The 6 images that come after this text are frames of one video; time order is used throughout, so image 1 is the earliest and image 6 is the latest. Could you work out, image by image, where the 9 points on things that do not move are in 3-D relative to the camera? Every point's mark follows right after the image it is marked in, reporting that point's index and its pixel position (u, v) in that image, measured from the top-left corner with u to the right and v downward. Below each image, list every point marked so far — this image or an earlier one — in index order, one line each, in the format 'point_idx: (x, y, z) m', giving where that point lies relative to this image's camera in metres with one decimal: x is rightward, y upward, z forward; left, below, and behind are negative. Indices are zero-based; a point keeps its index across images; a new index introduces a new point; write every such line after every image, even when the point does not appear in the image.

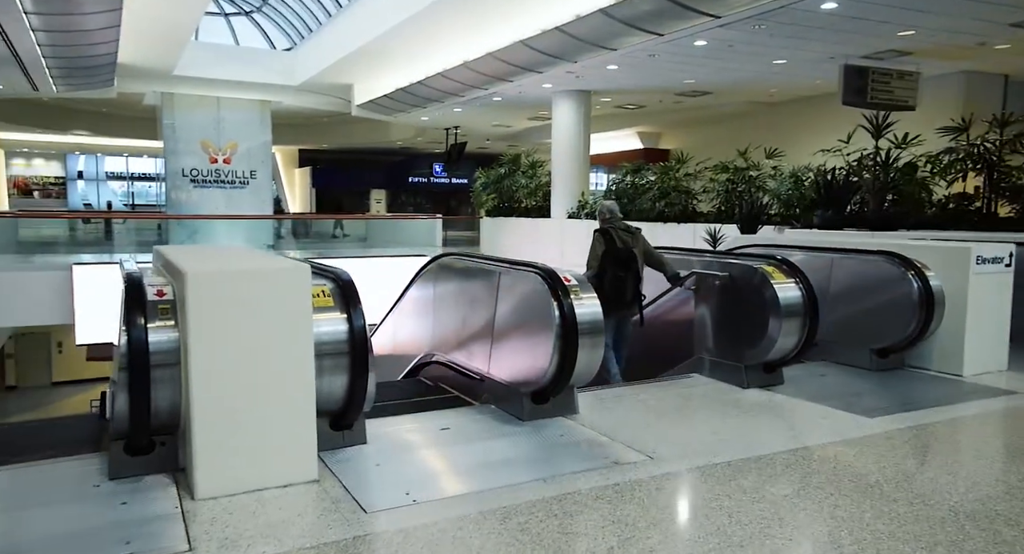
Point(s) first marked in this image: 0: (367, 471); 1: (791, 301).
0: (-0.6, -0.8, +3.0) m
1: (+1.7, -0.2, +4.3) m
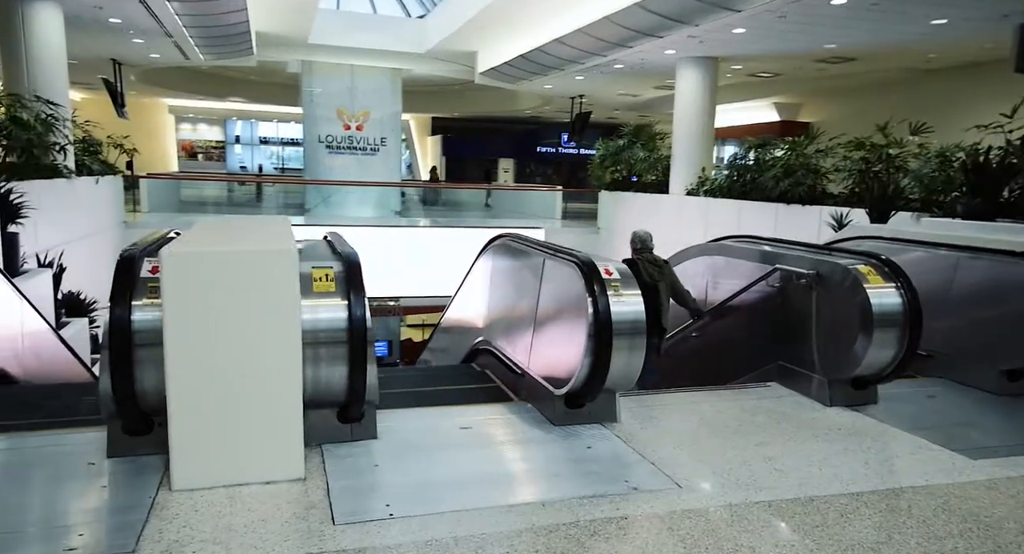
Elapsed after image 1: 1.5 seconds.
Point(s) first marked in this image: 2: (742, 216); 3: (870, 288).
0: (-0.6, -0.8, +2.8) m
1: (+2.0, -0.2, +3.6) m
2: (+3.1, +0.6, +8.2) m
3: (+1.9, -0.1, +3.7) m
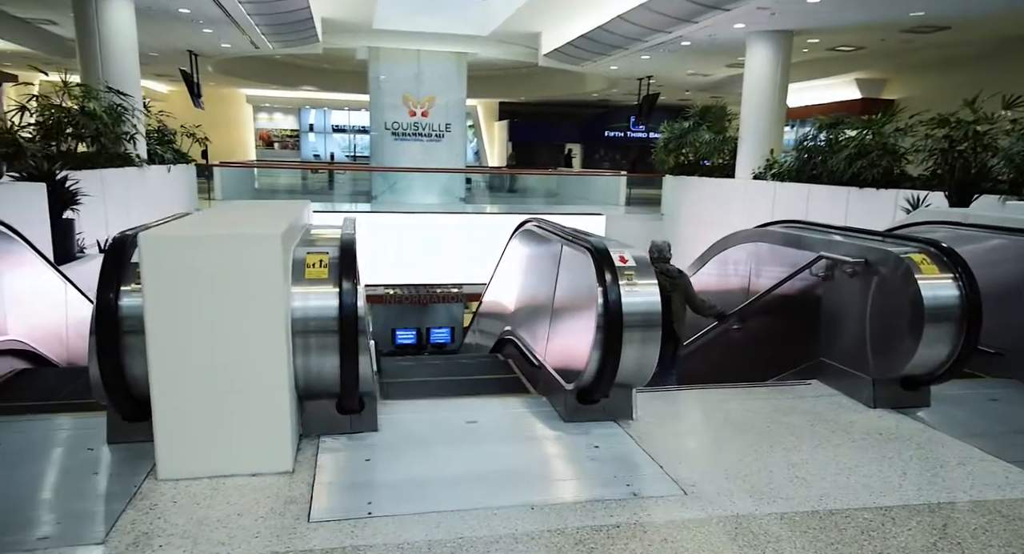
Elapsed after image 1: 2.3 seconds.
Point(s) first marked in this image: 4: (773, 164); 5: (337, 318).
0: (-0.6, -0.7, +2.7) m
1: (+2.0, -0.1, +3.3) m
2: (+3.6, +0.8, +7.6) m
3: (+2.0, 0.0, +3.4) m
4: (+4.2, +1.8, +11.0) m
5: (-0.7, -0.2, +2.7) m
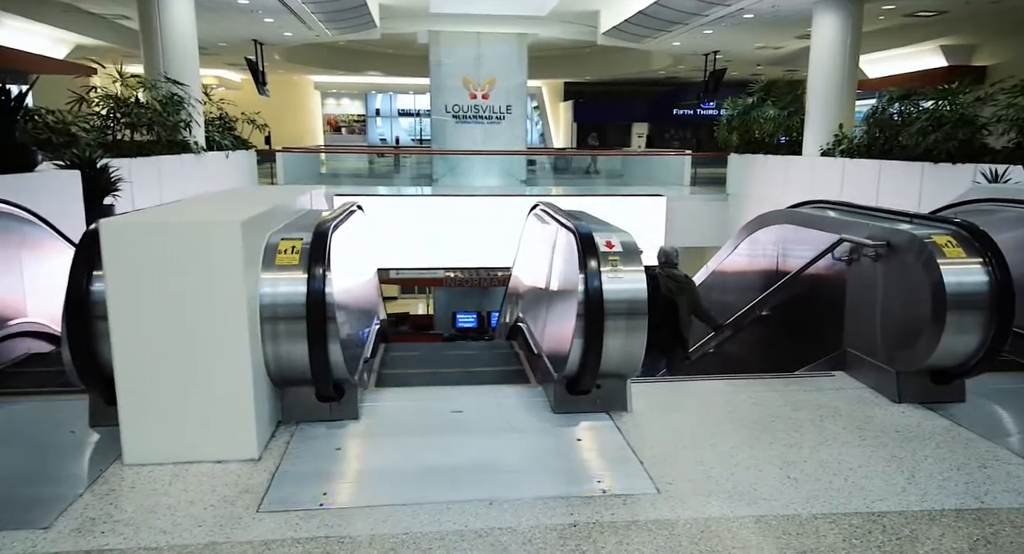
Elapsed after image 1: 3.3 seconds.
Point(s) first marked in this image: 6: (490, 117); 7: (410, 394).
0: (-0.7, -0.7, +2.7) m
1: (+2.0, -0.1, +3.0) m
2: (+4.0, +0.9, +7.1) m
3: (+1.9, +0.1, +3.0) m
4: (+4.8, +2.1, +10.4) m
5: (-0.8, -0.1, +2.7) m
6: (-0.3, +3.3, +14.1) m
7: (-0.5, -0.6, +3.3) m
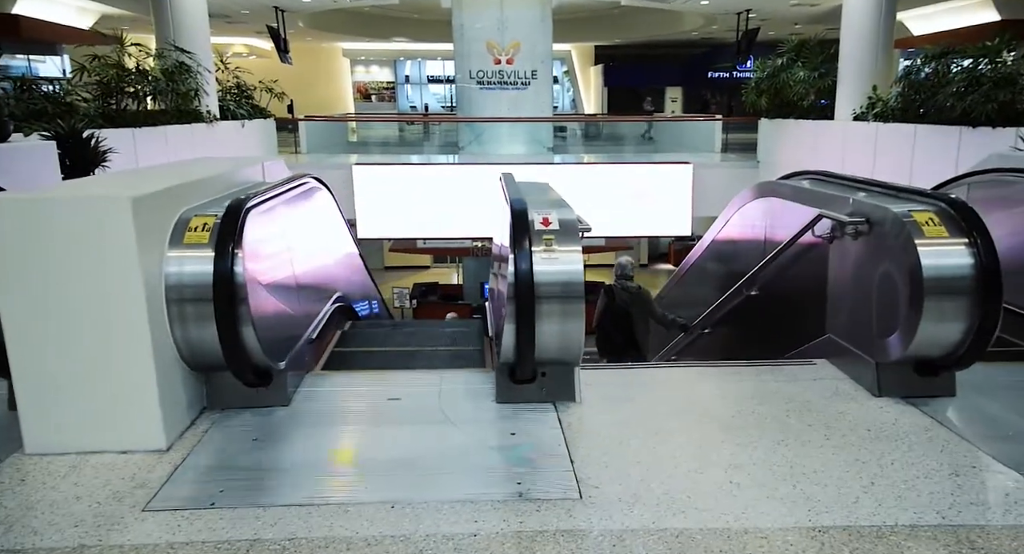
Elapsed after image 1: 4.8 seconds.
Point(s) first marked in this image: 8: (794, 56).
0: (-1.0, -0.6, +2.5) m
1: (+1.7, 0.0, +2.6) m
2: (+3.9, +1.2, +6.6) m
3: (+1.6, +0.1, +2.7) m
4: (+5.0, +2.5, +9.8) m
5: (-1.1, 0.0, +2.5) m
6: (+0.1, +3.9, +13.8) m
7: (-0.7, -0.5, +3.2) m
8: (+4.2, +3.3, +10.1) m
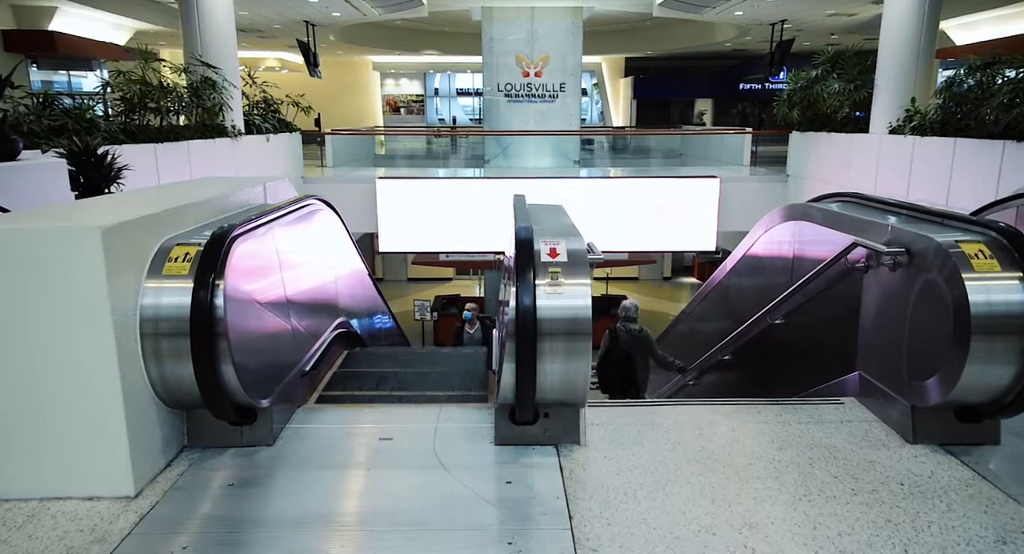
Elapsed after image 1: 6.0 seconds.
0: (-1.0, -0.7, +2.4) m
1: (+1.7, -0.1, +2.4) m
2: (+4.1, +1.0, +6.3) m
3: (+1.6, 0.0, +2.5) m
4: (+5.3, +2.2, +9.4) m
5: (-1.1, -0.2, +2.4) m
6: (+0.5, +3.6, +13.6) m
7: (-0.7, -0.6, +3.0) m
8: (+4.5, +3.0, +9.8) m
